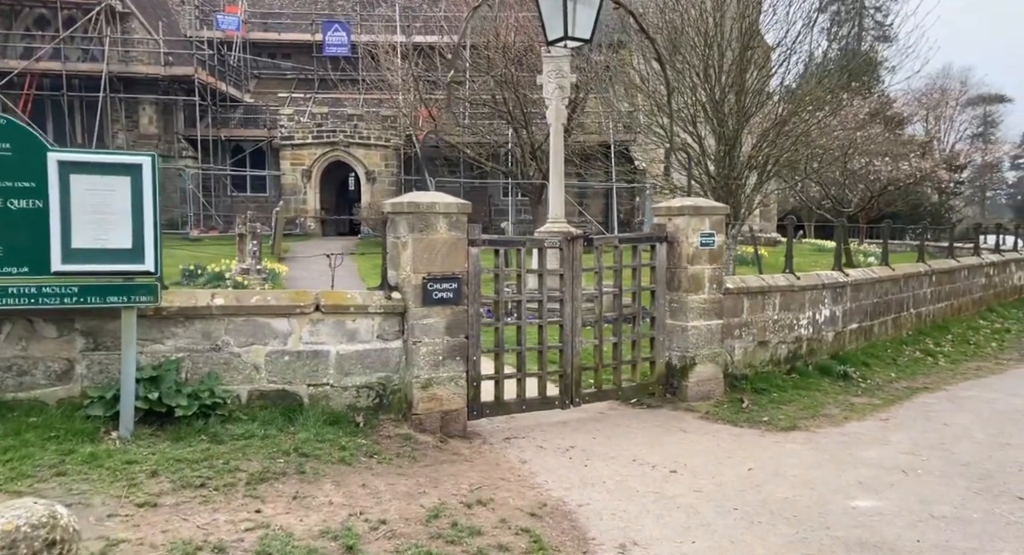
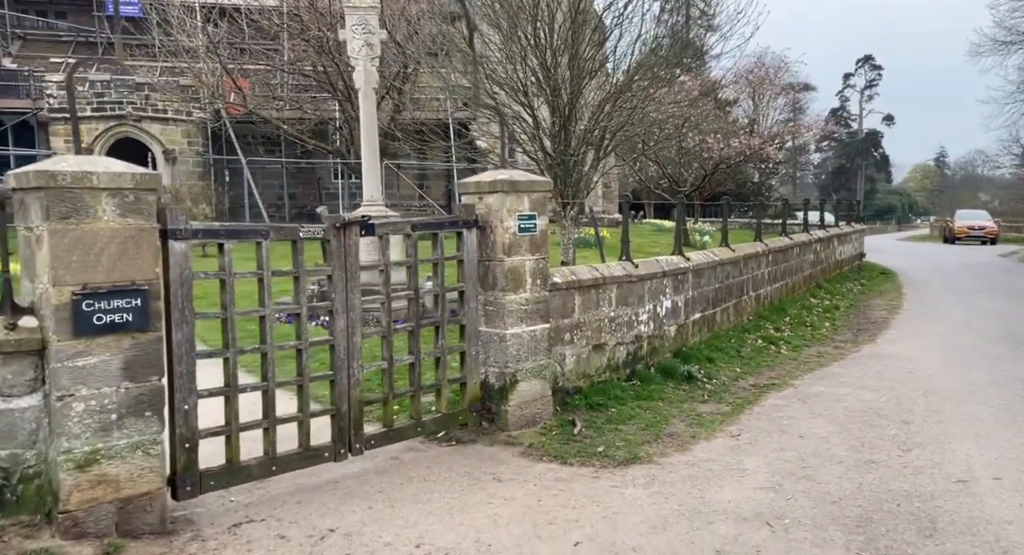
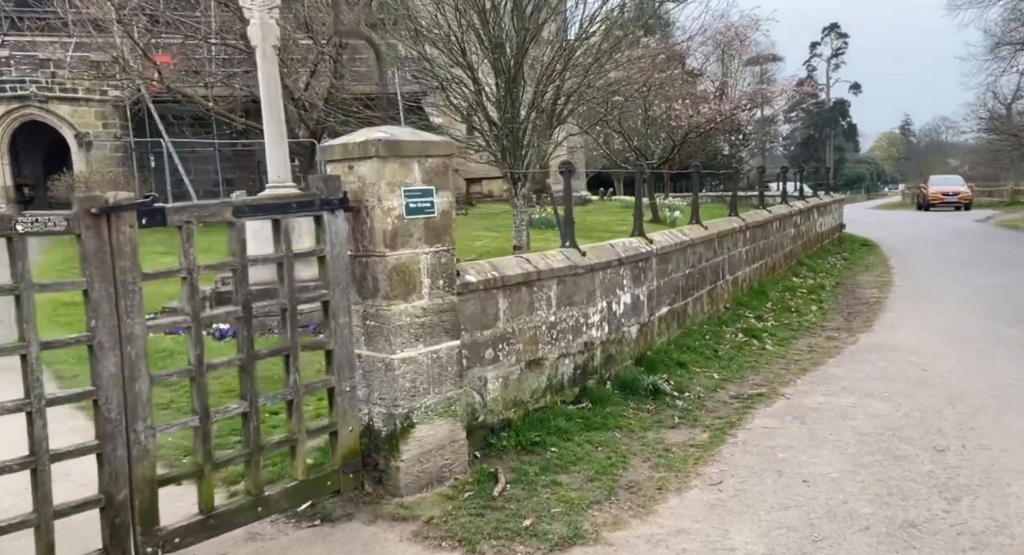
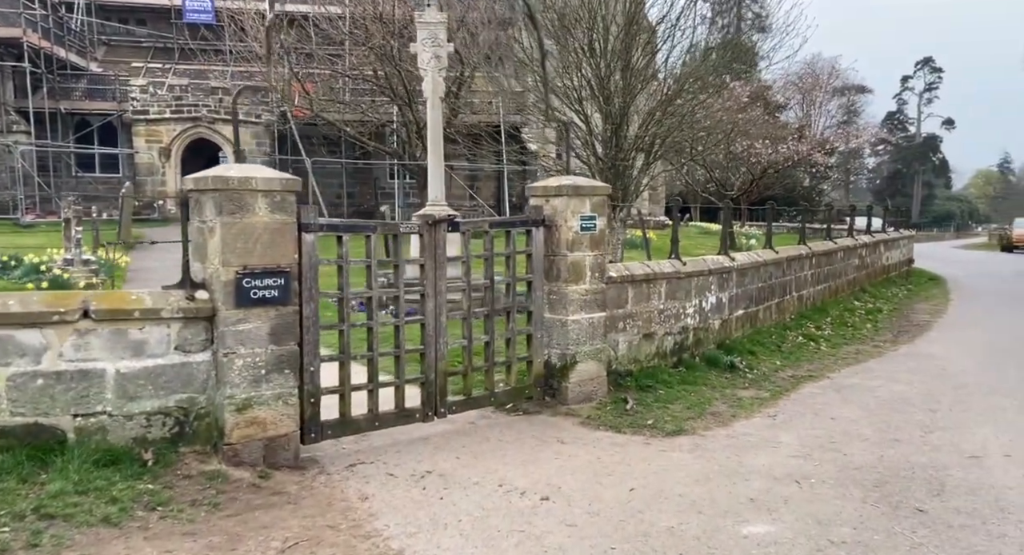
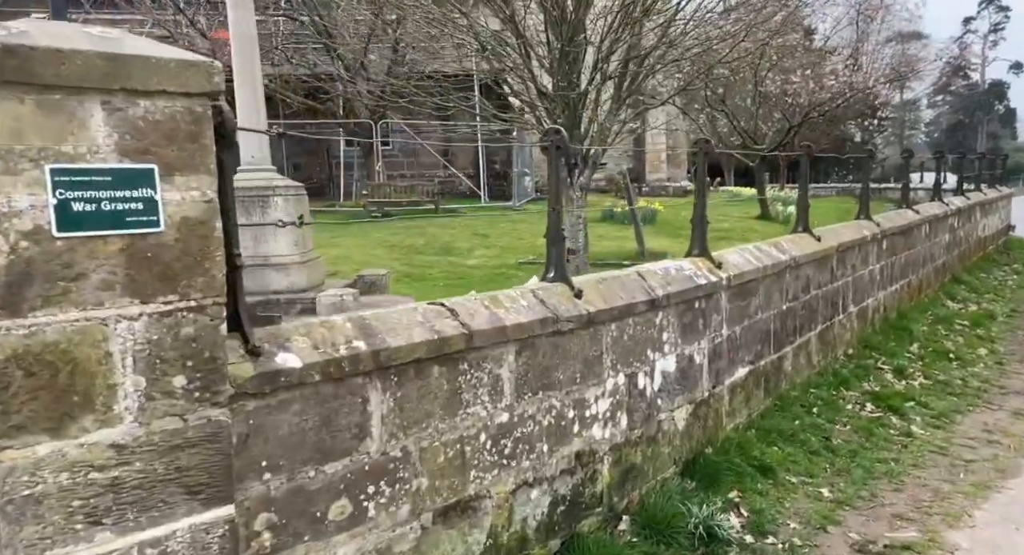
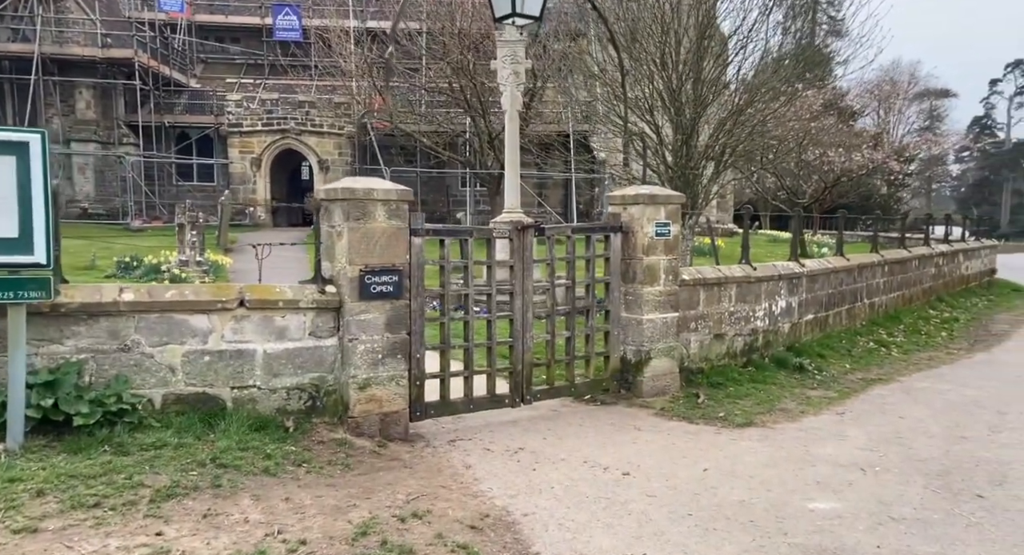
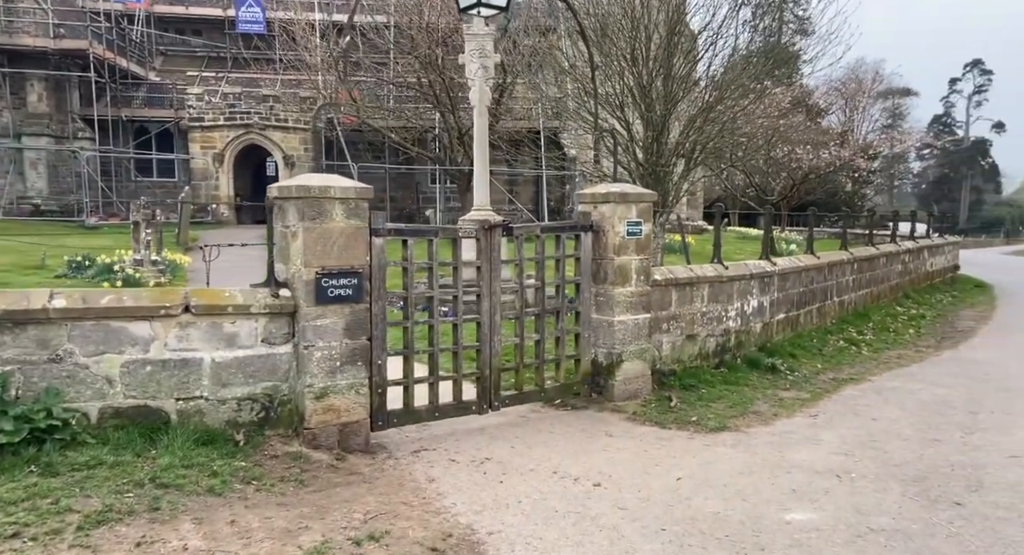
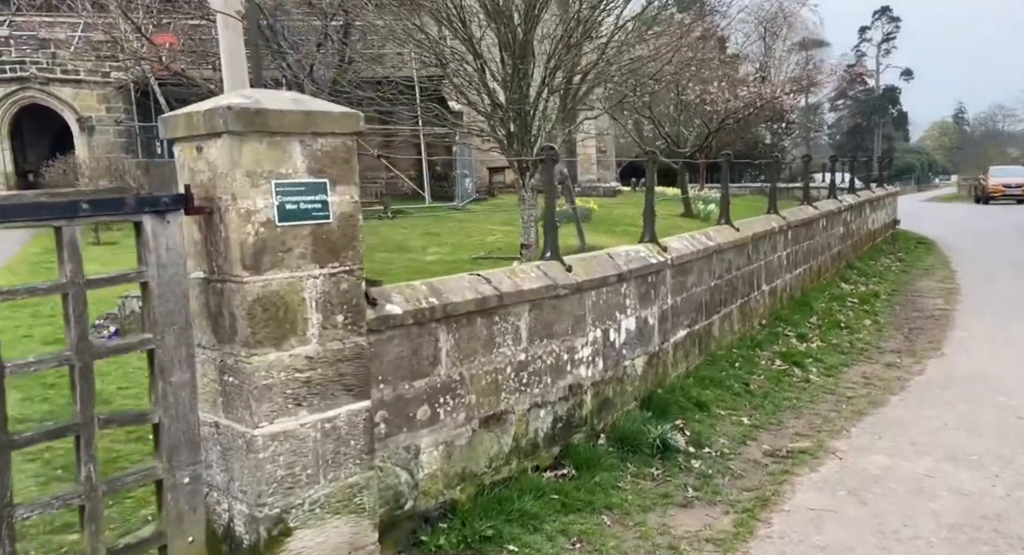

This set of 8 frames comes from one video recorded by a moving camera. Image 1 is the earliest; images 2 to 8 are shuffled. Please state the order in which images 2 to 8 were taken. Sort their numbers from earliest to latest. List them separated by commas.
6, 7, 4, 2, 3, 8, 5
